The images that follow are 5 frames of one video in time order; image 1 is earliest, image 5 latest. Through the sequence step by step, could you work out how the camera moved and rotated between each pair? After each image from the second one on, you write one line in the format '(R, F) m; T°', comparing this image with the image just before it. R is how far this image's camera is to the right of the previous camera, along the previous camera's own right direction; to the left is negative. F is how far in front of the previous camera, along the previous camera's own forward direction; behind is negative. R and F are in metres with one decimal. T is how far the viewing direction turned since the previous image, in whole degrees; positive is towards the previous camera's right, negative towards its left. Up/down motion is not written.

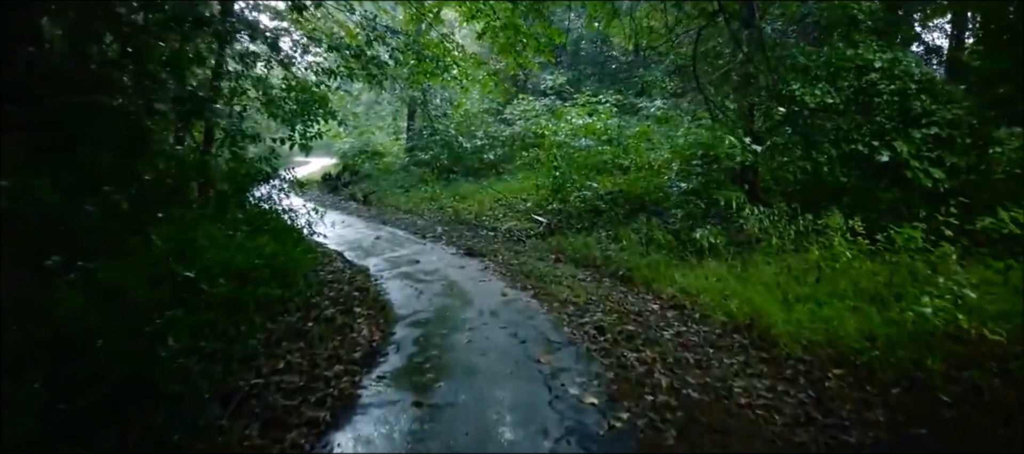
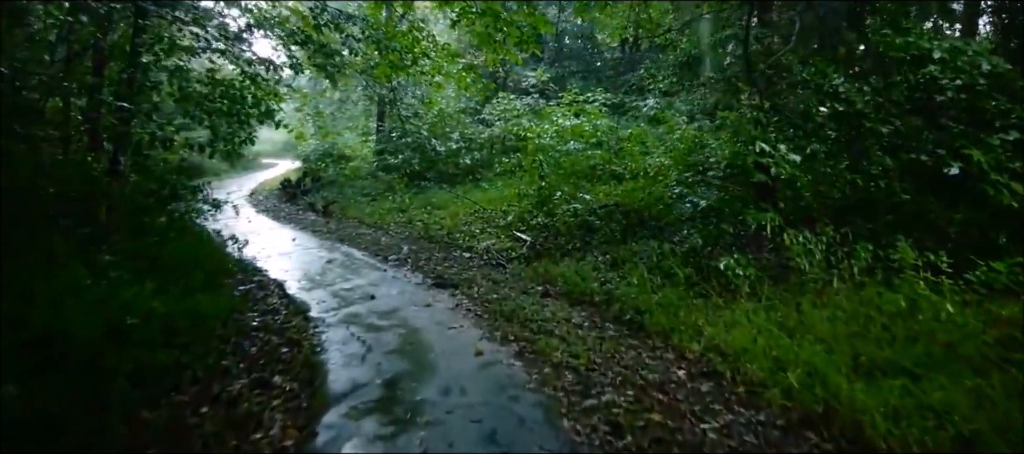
(0.0, +1.9) m; +2°
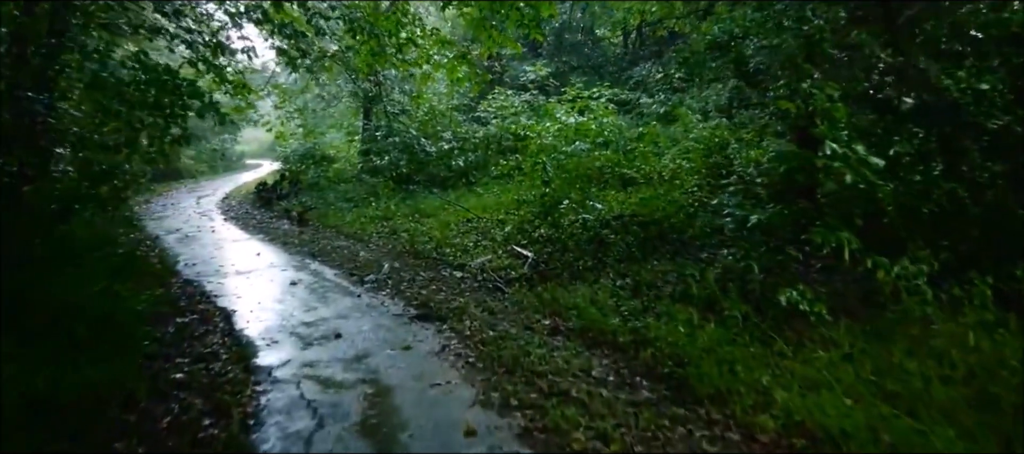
(0.0, +1.6) m; 0°
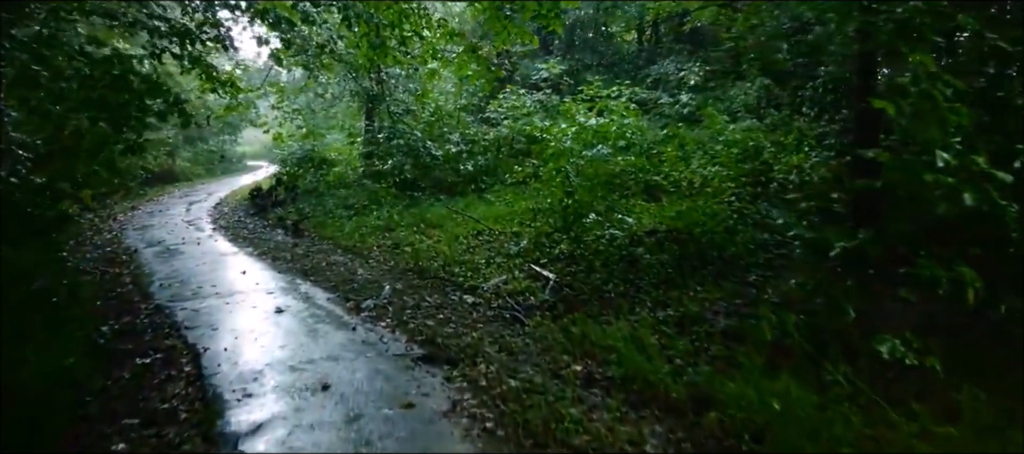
(-0.1, +1.2) m; 0°
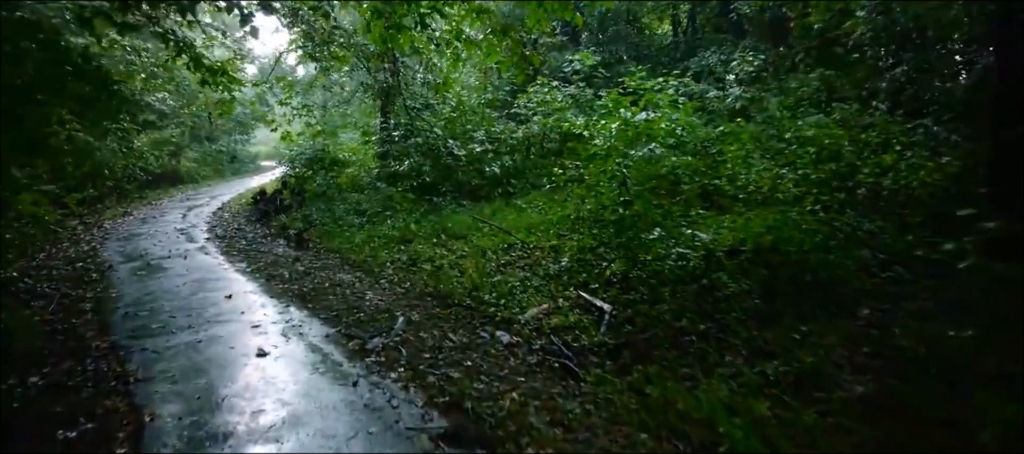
(-0.2, +1.6) m; -1°
